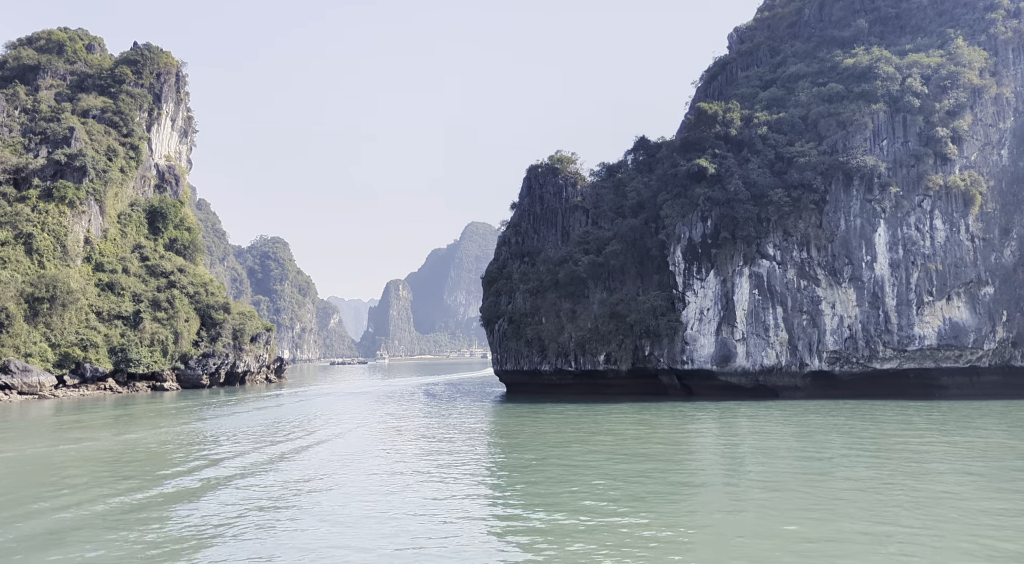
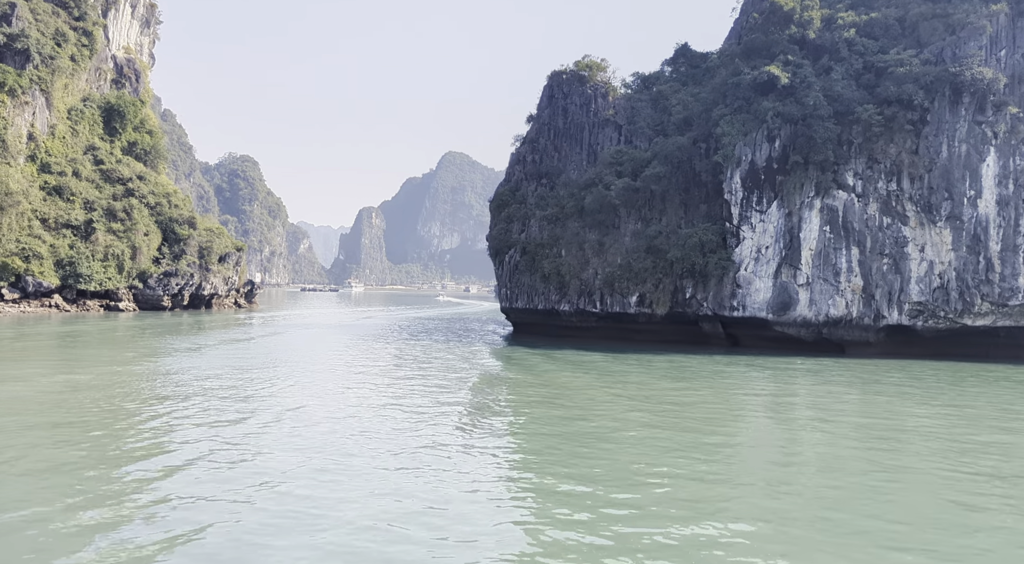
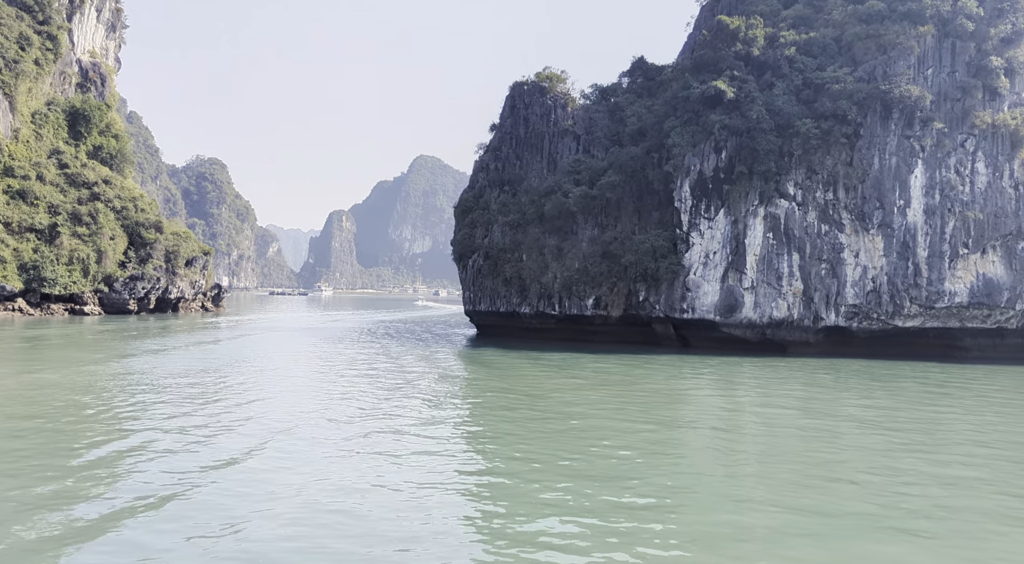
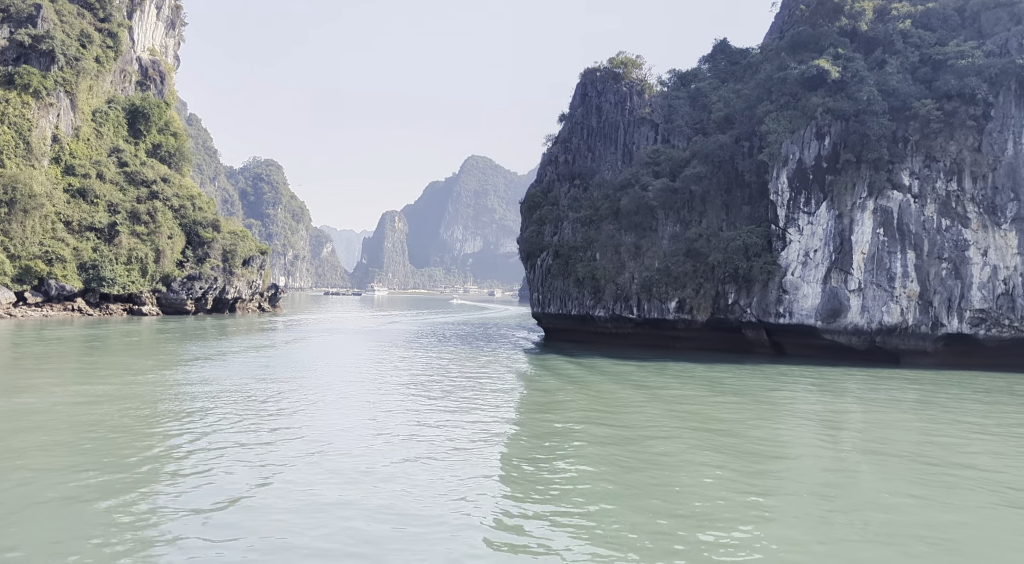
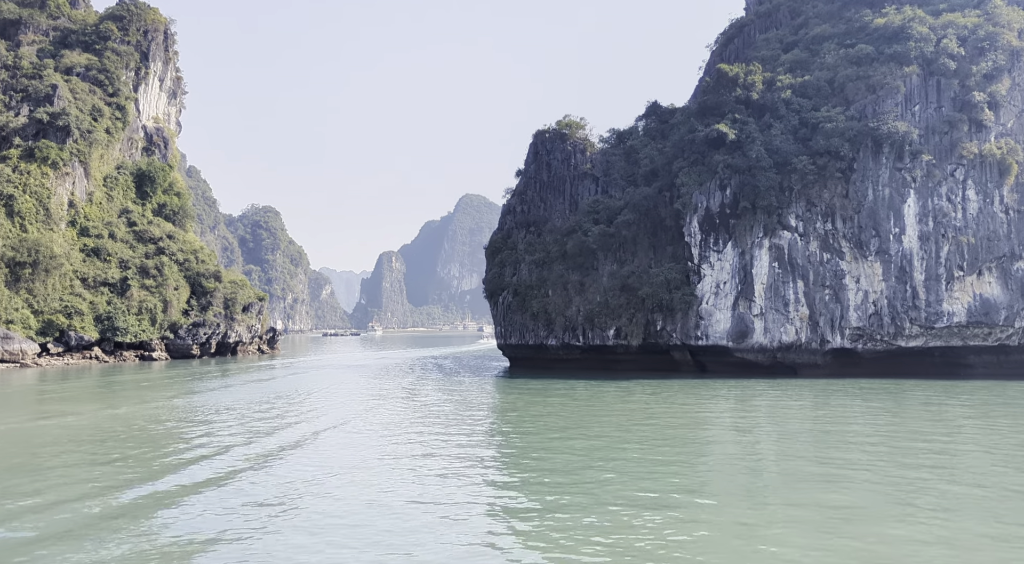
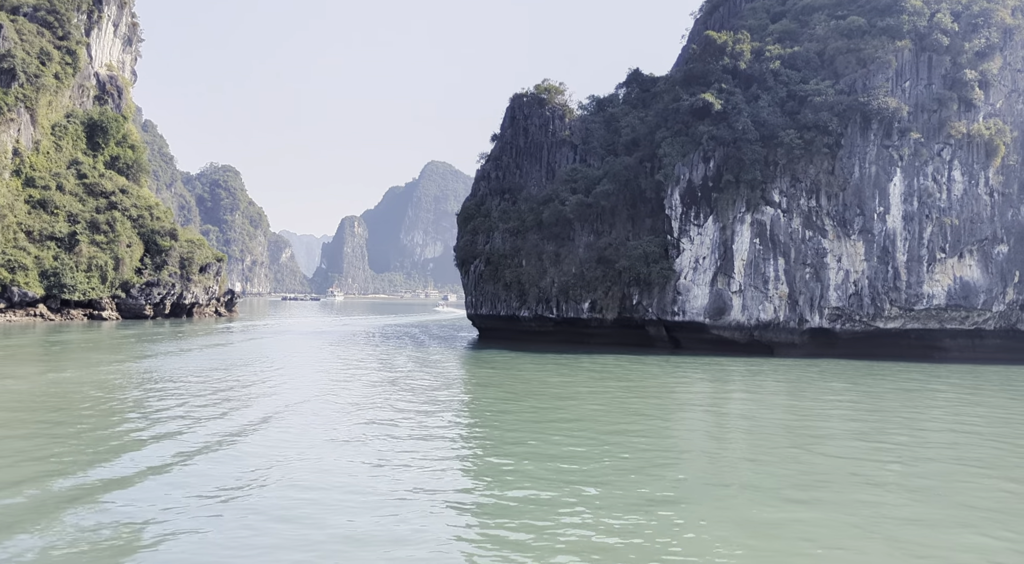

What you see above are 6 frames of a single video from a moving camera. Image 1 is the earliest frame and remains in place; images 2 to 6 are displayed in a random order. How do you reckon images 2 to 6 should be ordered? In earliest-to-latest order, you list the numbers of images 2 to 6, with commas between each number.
5, 6, 3, 2, 4
